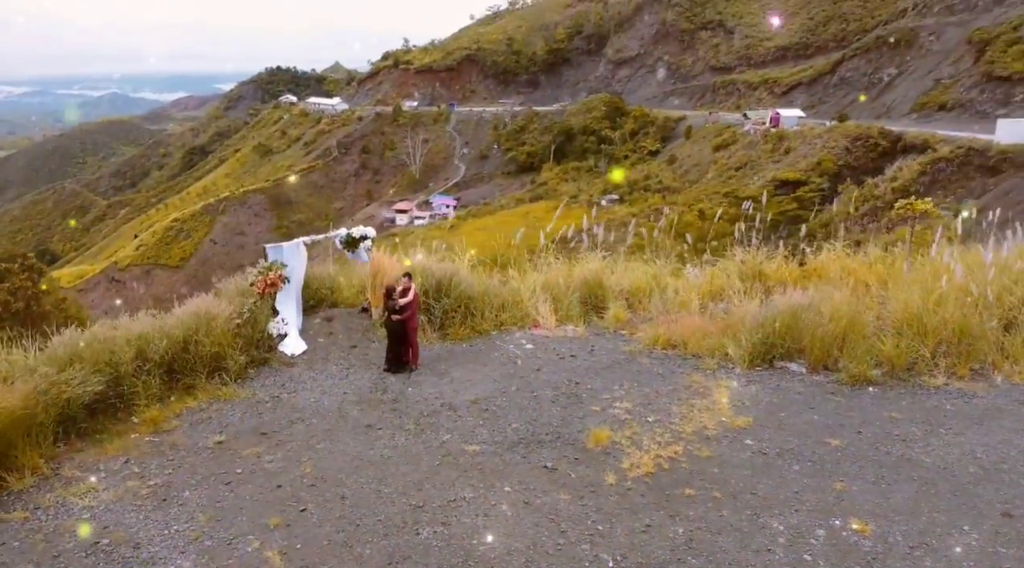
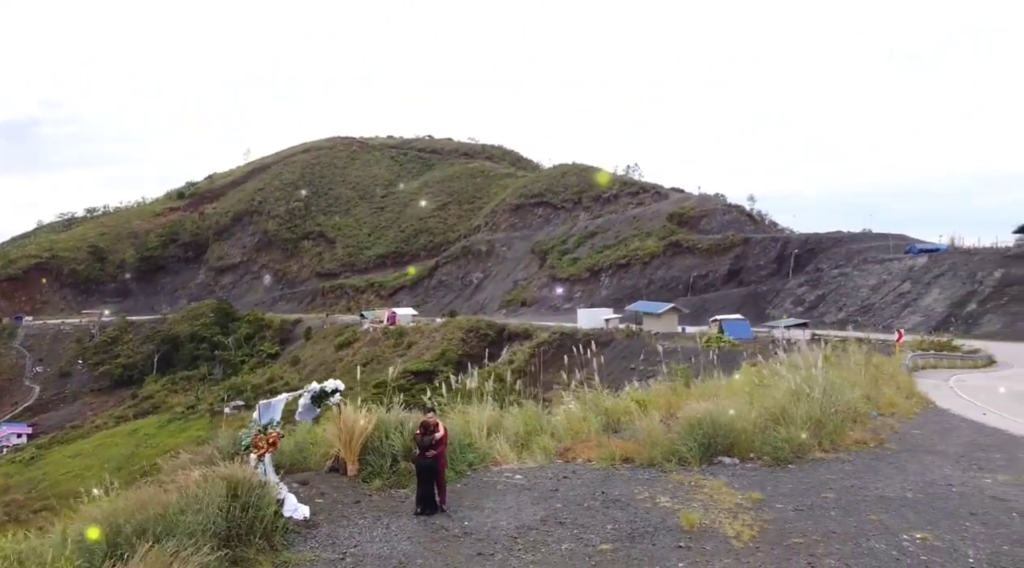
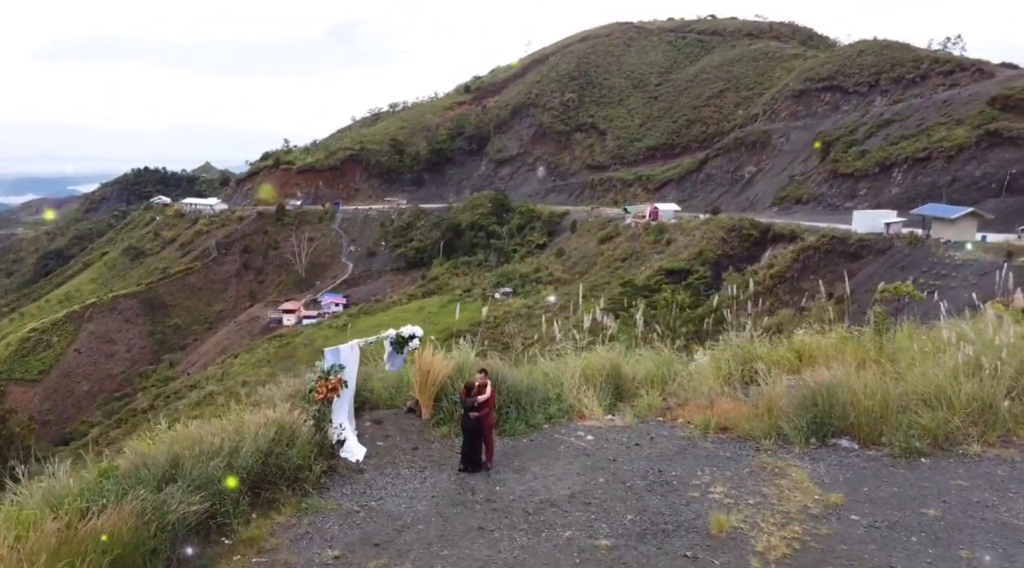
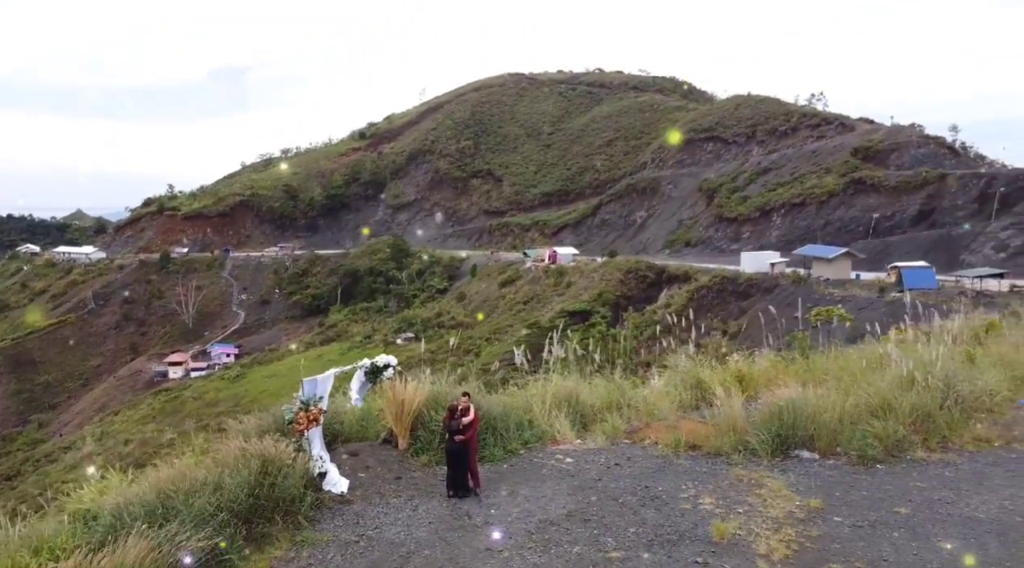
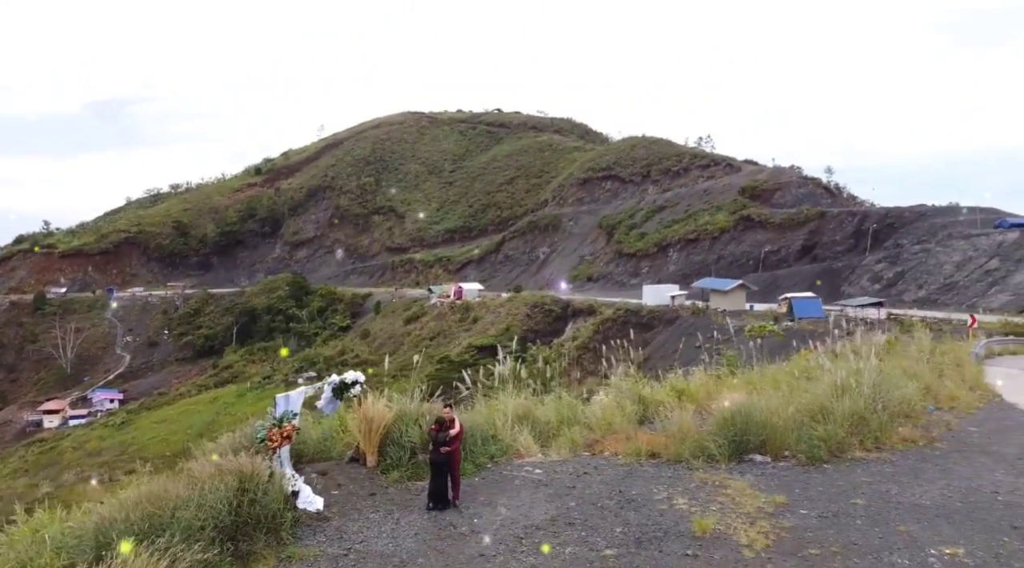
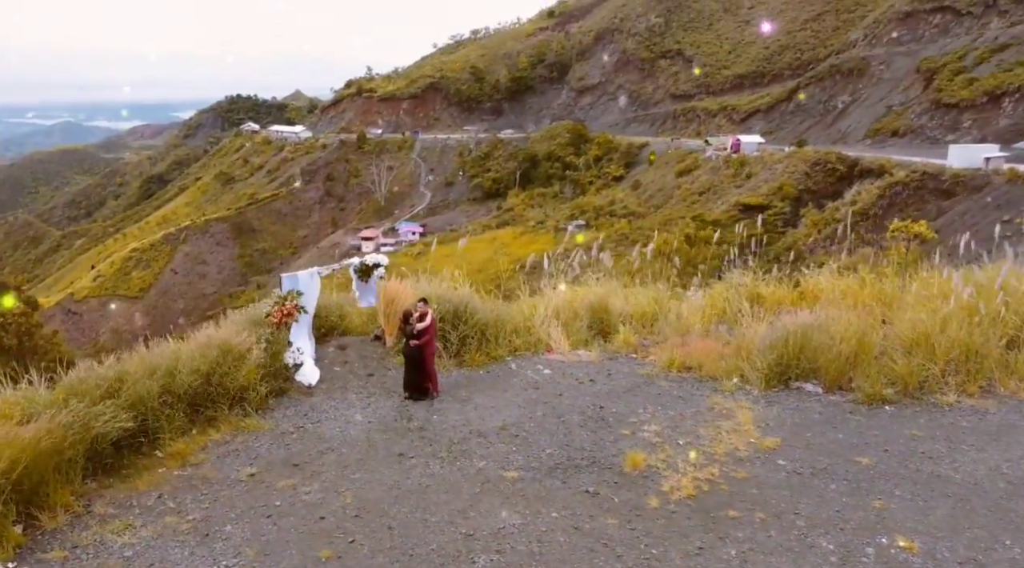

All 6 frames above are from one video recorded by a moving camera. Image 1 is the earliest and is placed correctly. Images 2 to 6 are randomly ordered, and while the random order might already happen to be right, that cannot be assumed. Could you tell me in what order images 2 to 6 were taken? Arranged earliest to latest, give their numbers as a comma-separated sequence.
6, 3, 4, 5, 2
